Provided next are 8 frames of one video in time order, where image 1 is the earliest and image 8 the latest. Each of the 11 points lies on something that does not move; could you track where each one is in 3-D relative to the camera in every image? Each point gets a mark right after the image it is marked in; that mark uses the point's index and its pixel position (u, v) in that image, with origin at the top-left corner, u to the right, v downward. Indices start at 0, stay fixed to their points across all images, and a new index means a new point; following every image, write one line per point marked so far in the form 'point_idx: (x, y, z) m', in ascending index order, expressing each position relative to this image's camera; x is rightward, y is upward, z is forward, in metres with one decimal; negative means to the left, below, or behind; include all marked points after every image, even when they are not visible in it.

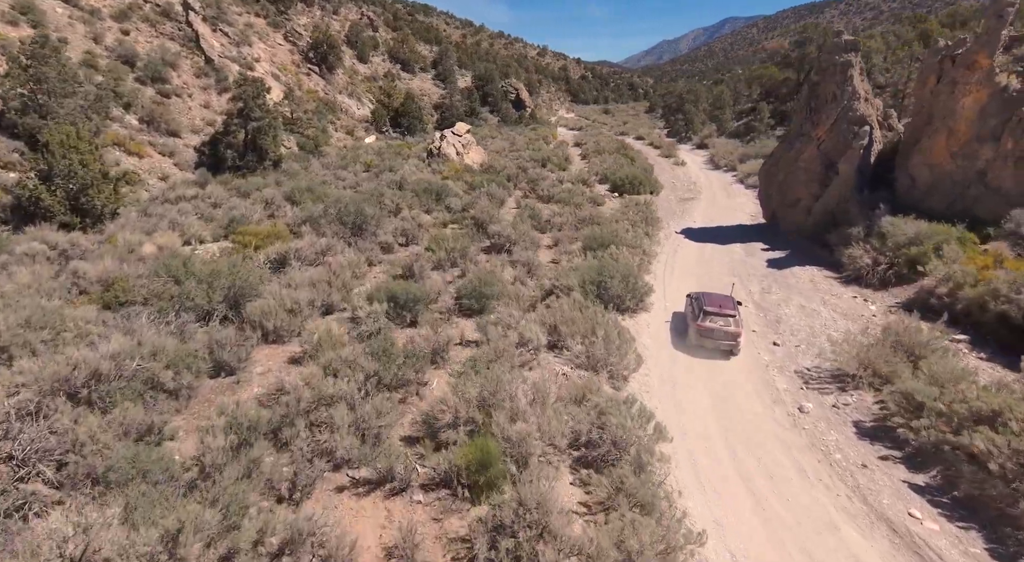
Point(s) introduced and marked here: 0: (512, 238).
0: (+0.1, +1.2, +19.1) m
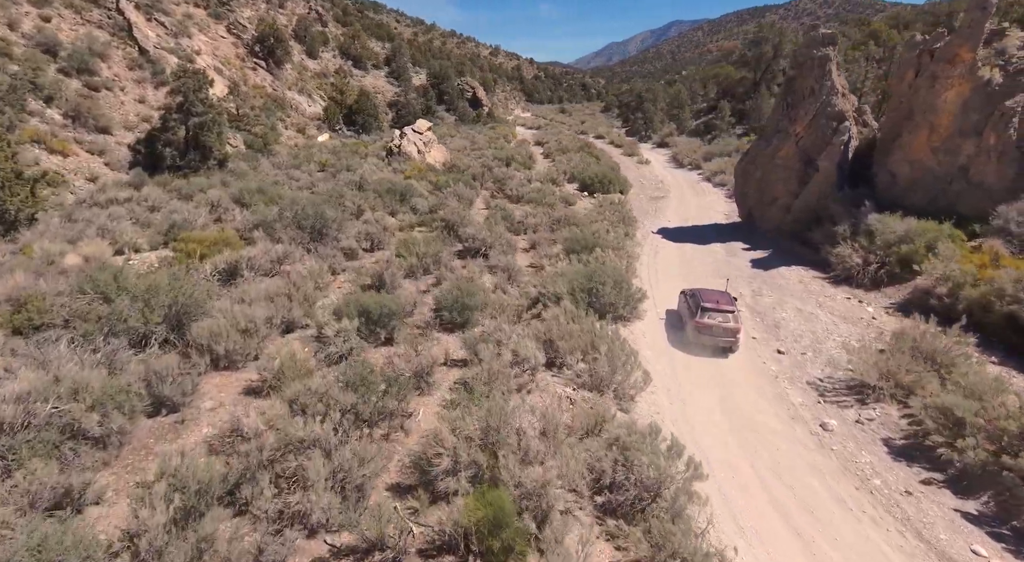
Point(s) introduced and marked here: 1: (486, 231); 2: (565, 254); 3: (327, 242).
0: (-0.6, +1.1, +17.7) m
1: (-0.7, +1.4, +18.4) m
2: (+1.4, +0.7, +17.2) m
3: (-4.7, +0.9, +16.4) m
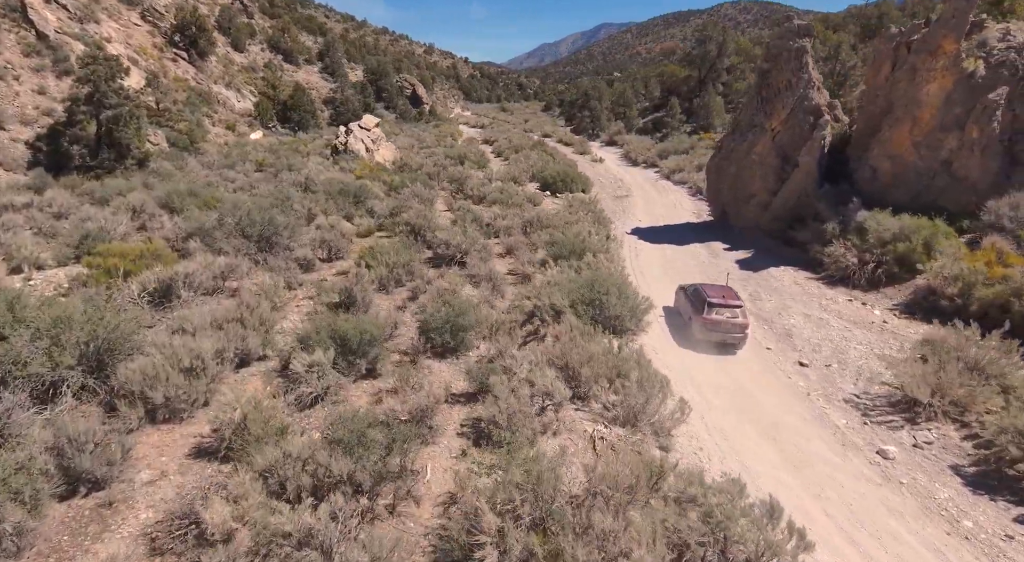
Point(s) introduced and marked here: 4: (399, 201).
0: (-1.2, +0.8, +15.7) m
1: (-1.4, +1.1, +16.5) m
2: (+0.9, +0.5, +15.5) m
3: (-5.1, +0.6, +14.0) m
4: (-3.4, +2.4, +20.0) m
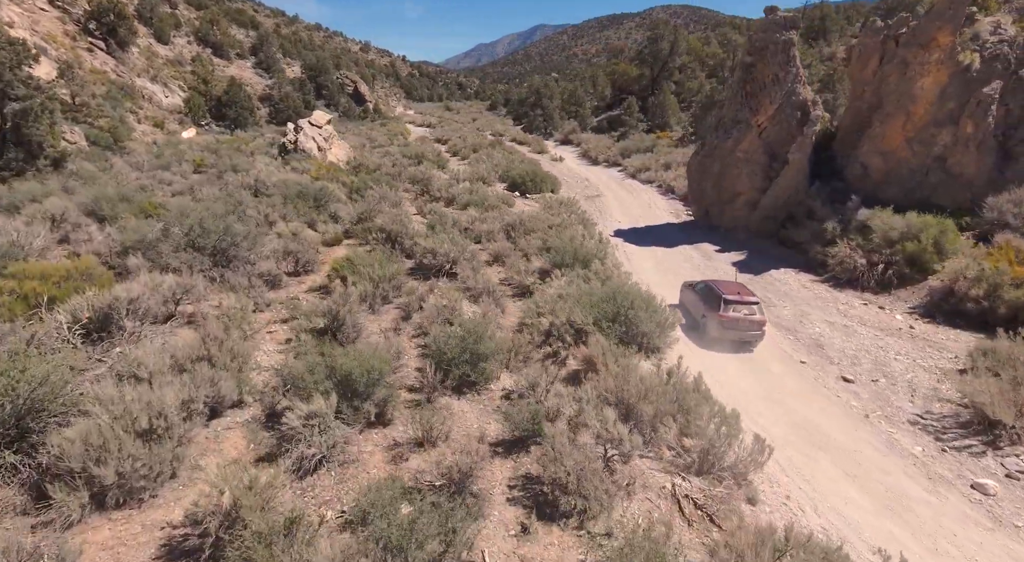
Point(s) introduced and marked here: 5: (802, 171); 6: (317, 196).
0: (-1.3, +0.5, +13.9) m
1: (-1.6, +0.8, +14.6) m
2: (+0.8, +0.3, +13.9) m
3: (-5.1, +0.2, +11.8) m
4: (-4.0, +2.1, +17.9) m
5: (+8.5, +3.2, +19.2) m
6: (-5.4, +2.4, +18.0) m
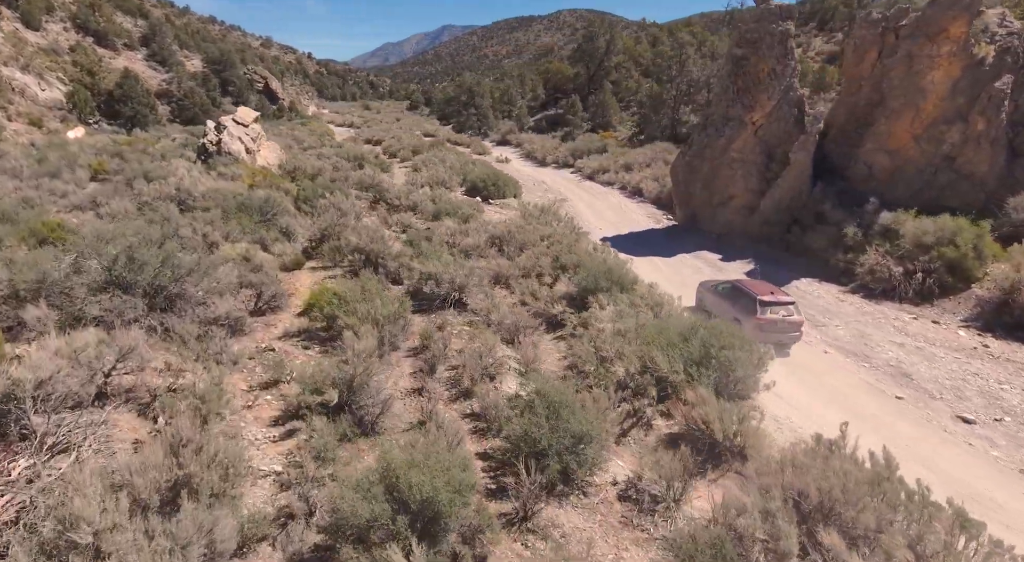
0: (-0.9, 0.0, +11.2) m
1: (-1.3, +0.3, +11.8) m
2: (+1.1, -0.2, +11.4) m
3: (-4.4, -0.5, +8.6) m
4: (-4.2, +1.4, +14.7) m
5: (+7.9, +3.0, +17.7) m
6: (-5.6, +1.7, +14.6) m
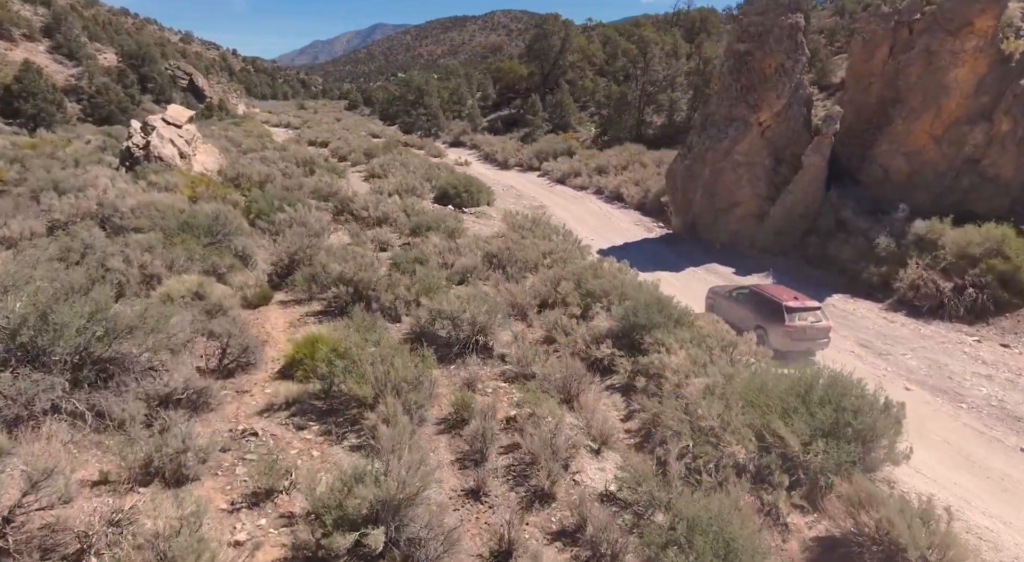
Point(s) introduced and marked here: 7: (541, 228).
0: (-0.4, -0.6, +8.9) m
1: (-0.9, -0.3, +9.5) m
2: (+1.6, -0.7, +9.3) m
3: (-3.6, -1.1, +5.9) m
4: (-4.1, +0.8, +12.1) m
5: (+7.7, +2.6, +16.3) m
6: (-5.4, +1.0, +11.8) m
7: (+0.7, +1.3, +16.4) m
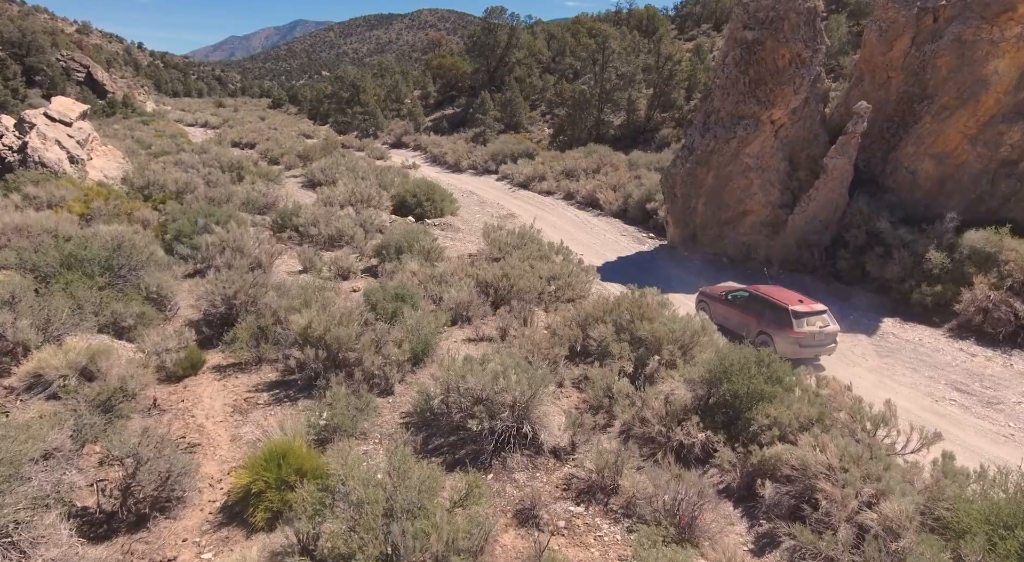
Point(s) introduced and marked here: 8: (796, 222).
0: (+0.1, -1.2, +6.1) m
1: (-0.4, -0.9, +6.7) m
2: (+2.1, -1.2, +6.7) m
3: (-2.7, -1.7, +2.8) m
4: (-3.9, +0.1, +8.9) m
5: (+7.3, +2.2, +14.3) m
6: (-5.2, +0.3, +8.5) m
7: (+0.4, +0.7, +13.6) m
8: (+6.5, +1.3, +14.7) m
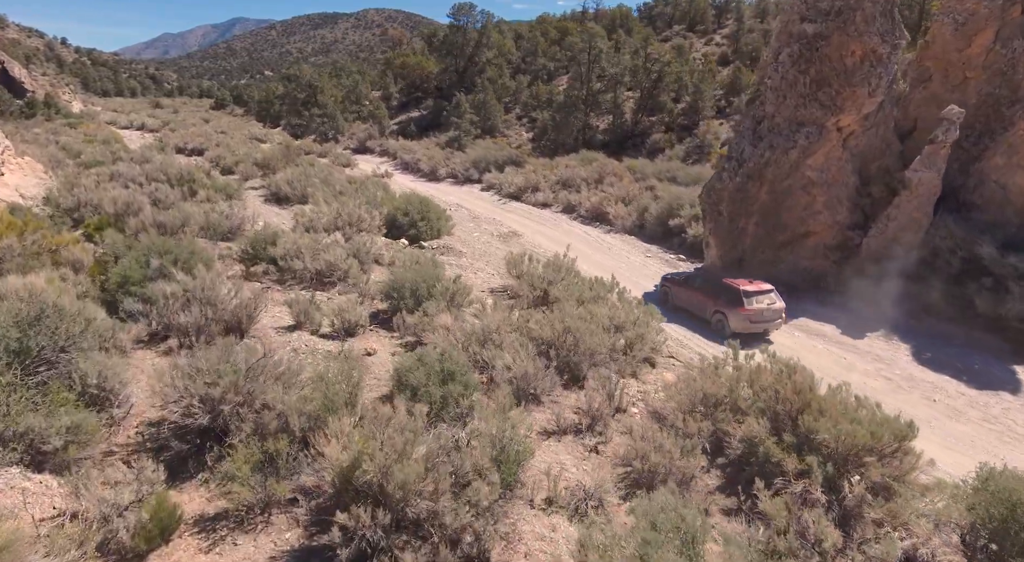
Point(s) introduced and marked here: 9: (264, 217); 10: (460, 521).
0: (+1.4, -1.9, +3.5) m
1: (+0.8, -1.6, +4.0) m
2: (+3.4, -1.9, +4.3) m
3: (-1.1, -2.5, +0.1) m
4: (-2.8, -0.7, +6.0) m
5: (+7.9, +1.6, +12.3) m
6: (-4.1, -0.6, +5.5) m
7: (+1.1, 0.0, +11.1) m
8: (+7.0, +0.6, +12.6) m
9: (-5.6, +1.5, +14.7) m
10: (-0.4, -1.7, +4.7) m
